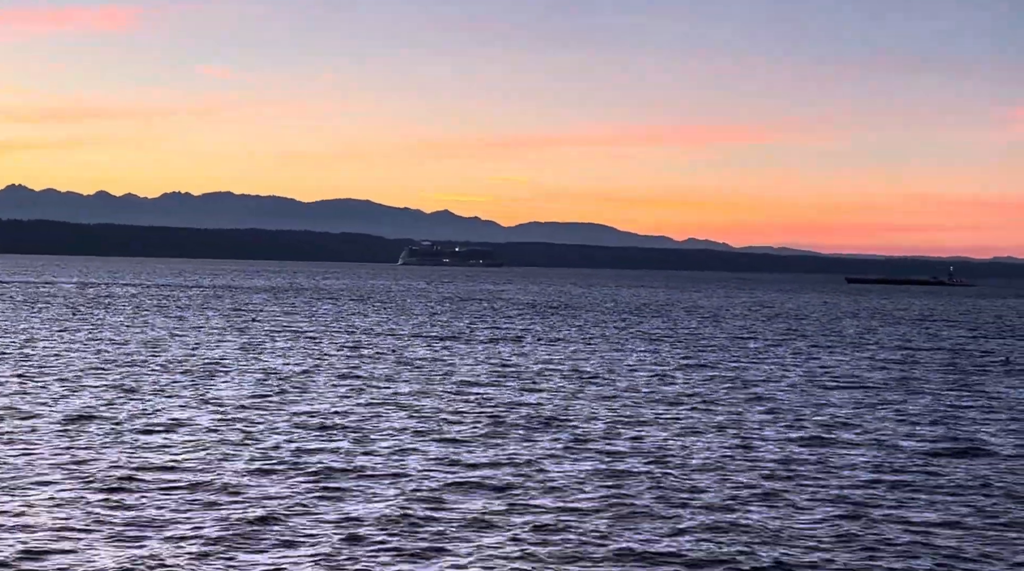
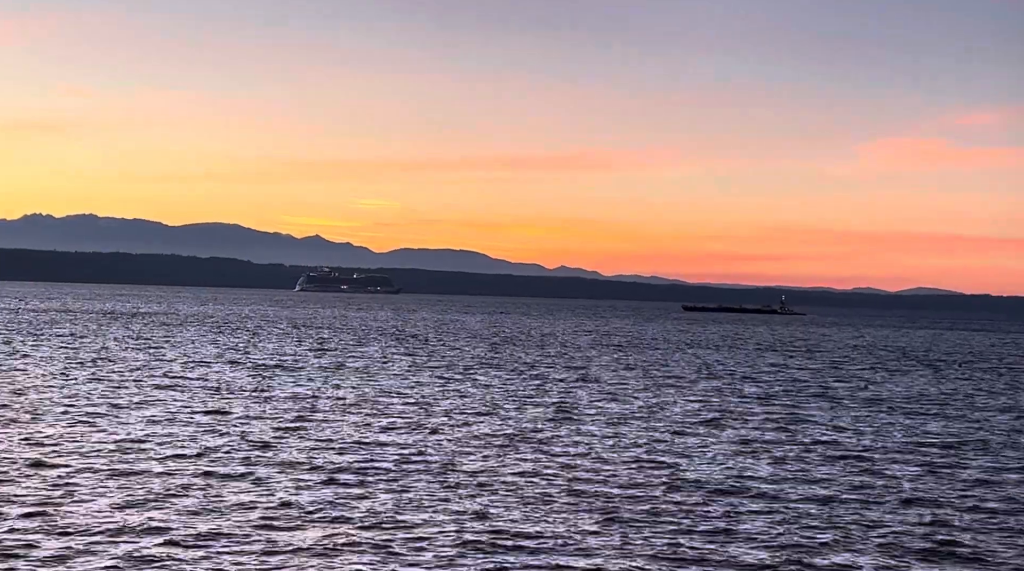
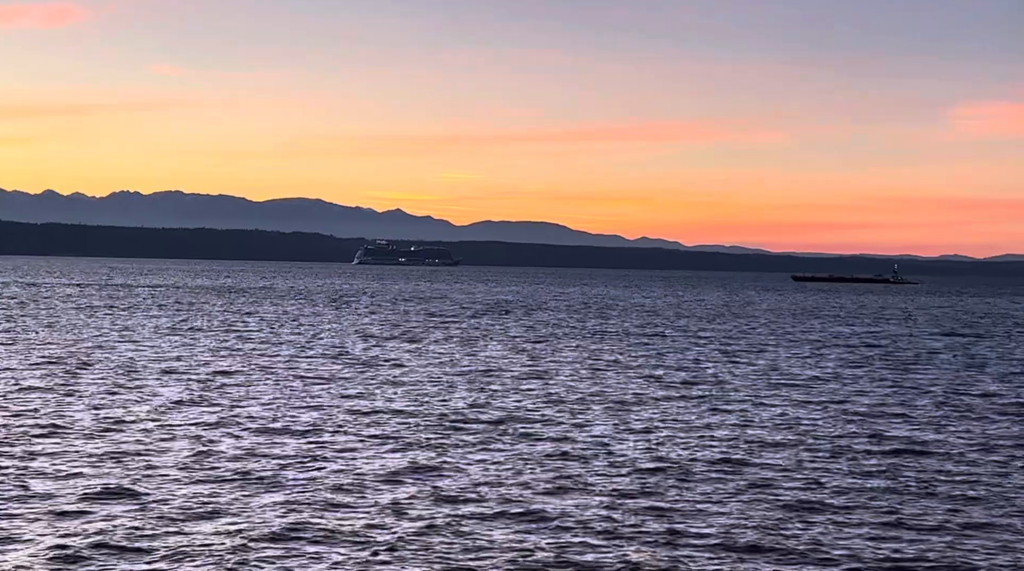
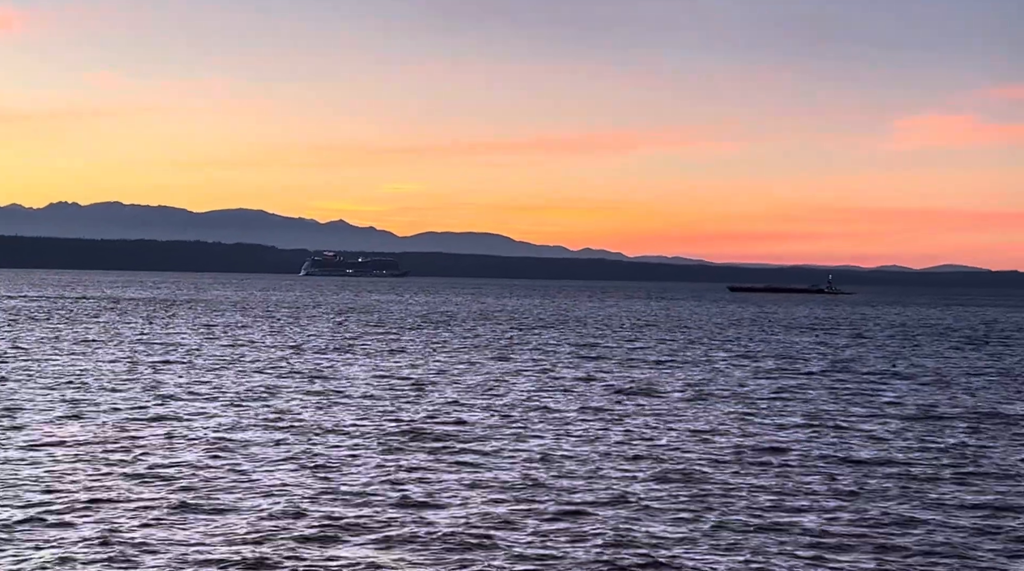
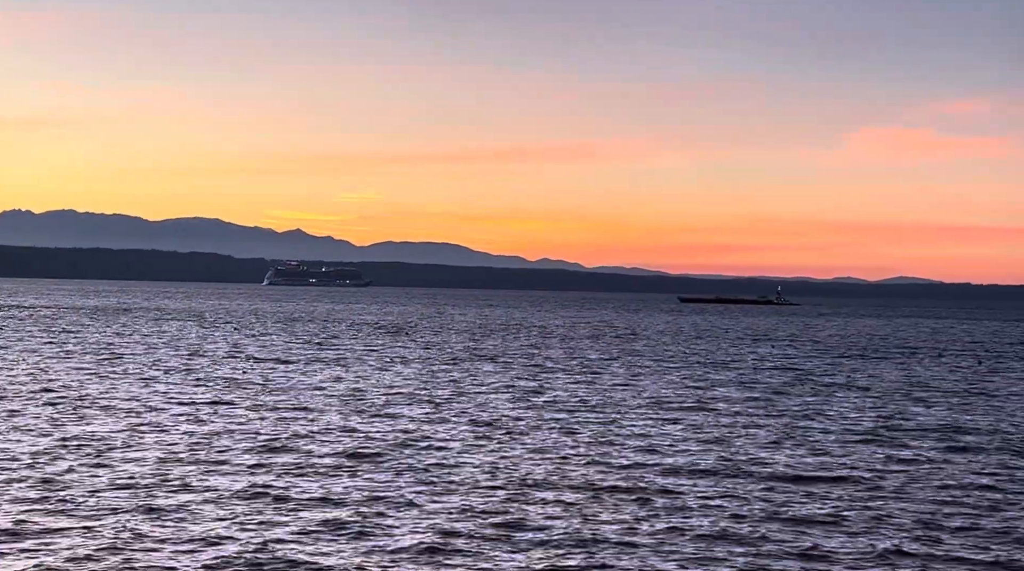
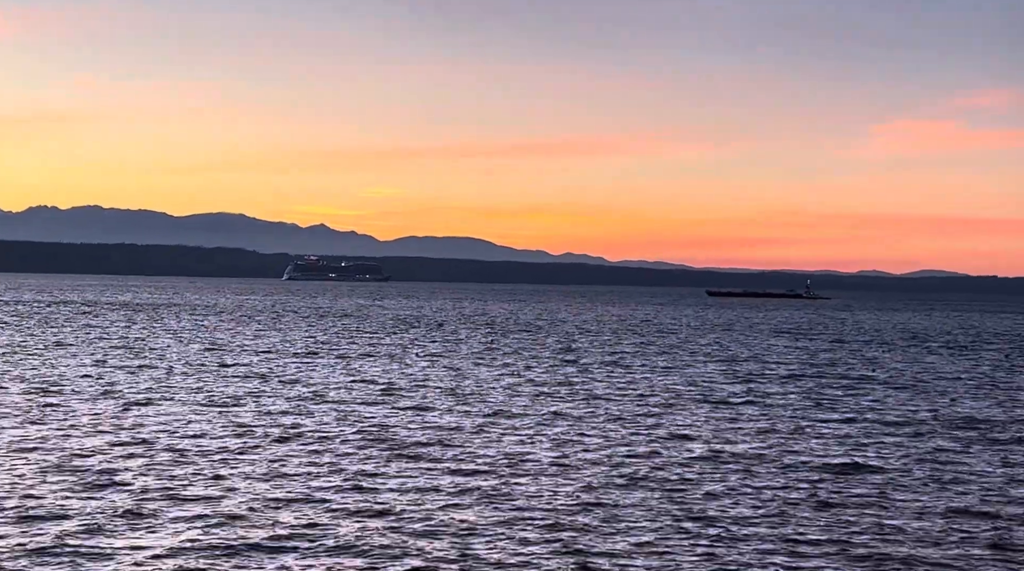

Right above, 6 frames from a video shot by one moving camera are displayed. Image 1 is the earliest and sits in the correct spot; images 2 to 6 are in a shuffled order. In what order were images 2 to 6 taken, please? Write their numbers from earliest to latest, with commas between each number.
3, 4, 6, 5, 2
